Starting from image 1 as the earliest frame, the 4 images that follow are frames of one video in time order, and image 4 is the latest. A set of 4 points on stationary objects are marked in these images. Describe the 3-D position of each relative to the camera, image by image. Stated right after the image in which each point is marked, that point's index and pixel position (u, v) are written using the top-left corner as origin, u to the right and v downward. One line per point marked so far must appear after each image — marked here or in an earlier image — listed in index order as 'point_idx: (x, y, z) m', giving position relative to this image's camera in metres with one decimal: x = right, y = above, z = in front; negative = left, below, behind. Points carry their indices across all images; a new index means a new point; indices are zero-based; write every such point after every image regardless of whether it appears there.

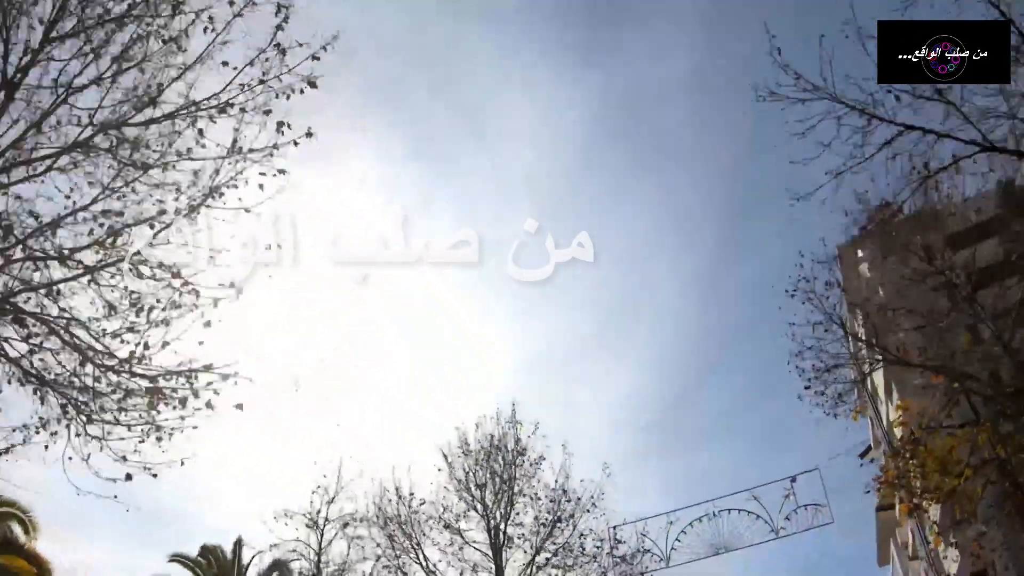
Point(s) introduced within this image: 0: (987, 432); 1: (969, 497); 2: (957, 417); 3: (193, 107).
0: (+7.1, -2.1, +11.5) m
1: (+7.0, -3.2, +11.8) m
2: (+8.0, -2.3, +13.8) m
3: (-3.0, +1.8, +7.4) m
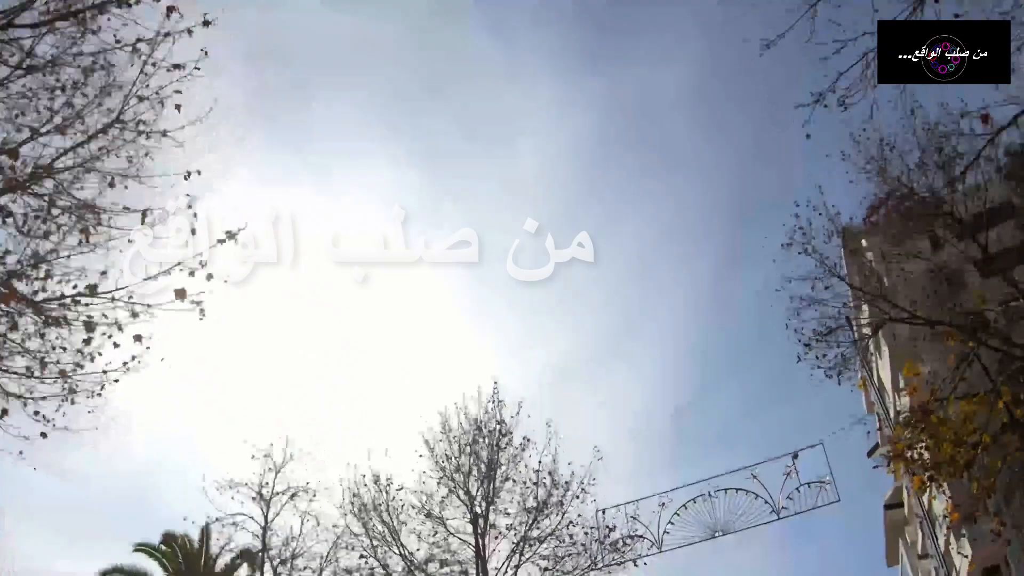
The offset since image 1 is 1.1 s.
0: (+6.8, -1.6, +10.5) m
1: (+6.7, -2.6, +10.8) m
2: (+7.7, -1.7, +12.9) m
3: (-3.4, +2.4, +6.4) m
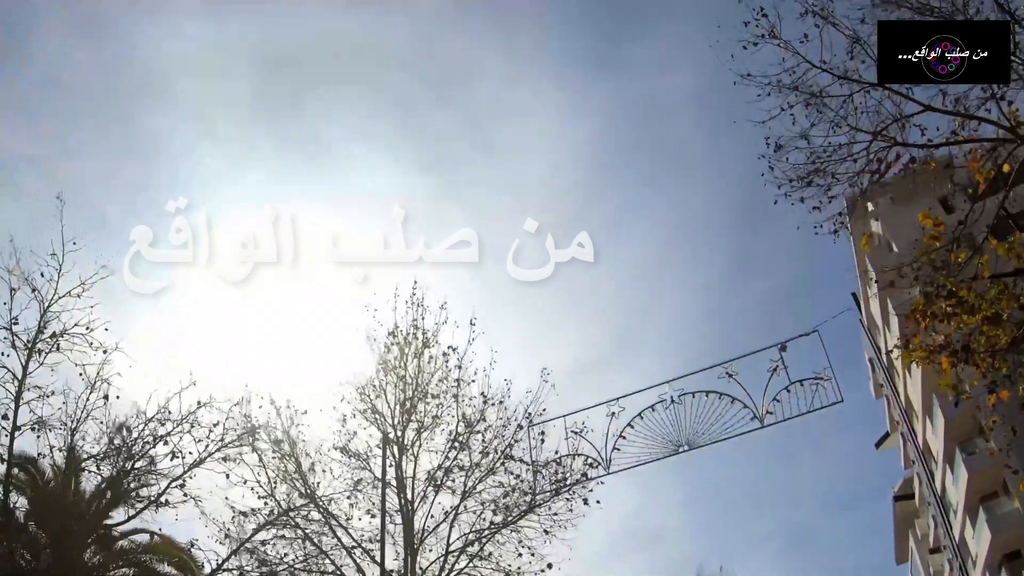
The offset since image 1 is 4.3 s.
0: (+5.7, +0.3, +7.9) m
1: (+5.6, -0.8, +8.2) m
2: (+6.6, +0.1, +10.2) m
3: (-4.5, +4.2, +3.8) m
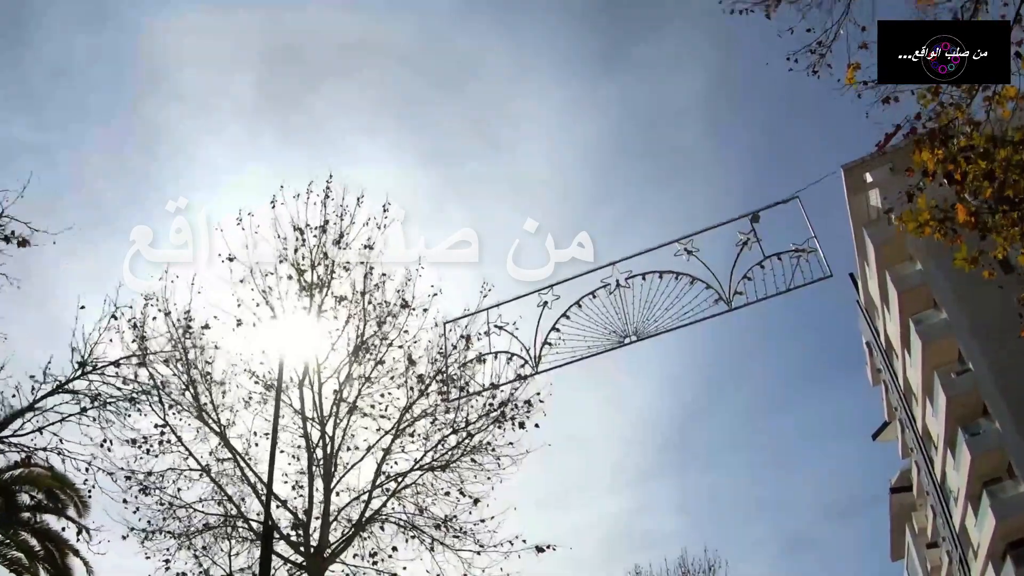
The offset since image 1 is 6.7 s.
0: (+4.9, +1.6, +6.2) m
1: (+4.7, +0.6, +6.4) m
2: (+5.7, +1.4, +8.5) m
3: (-5.4, +5.5, +2.0) m
